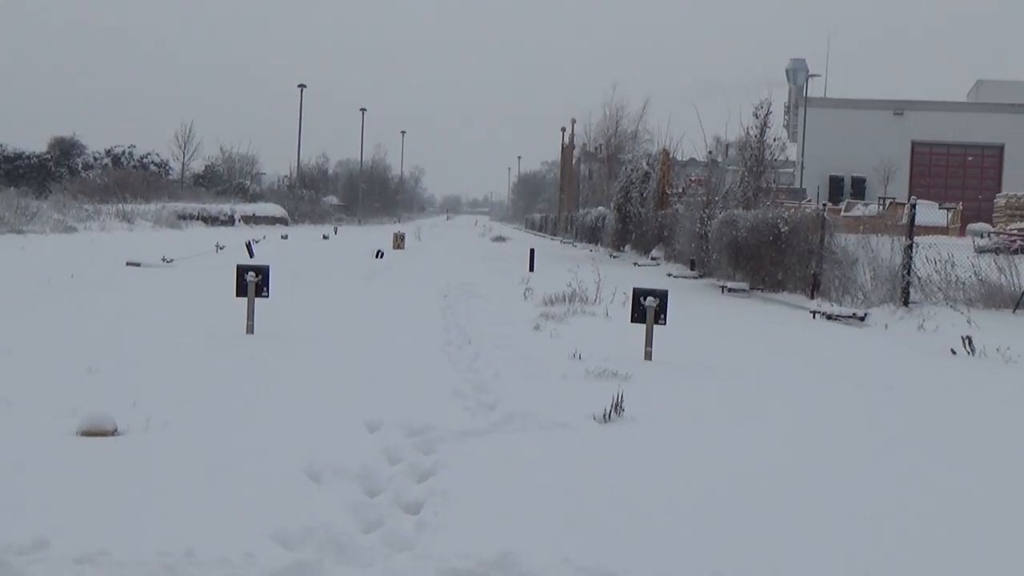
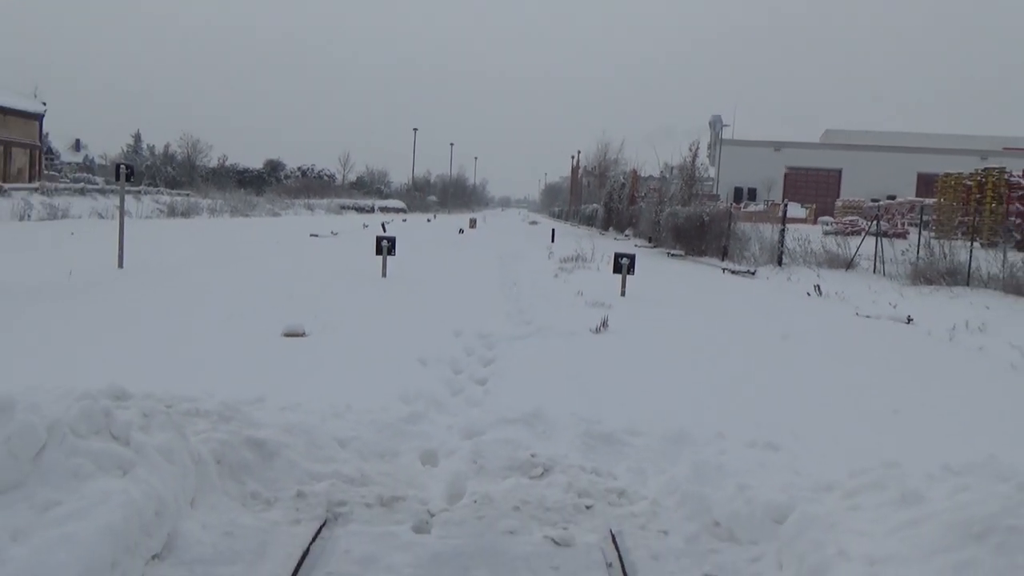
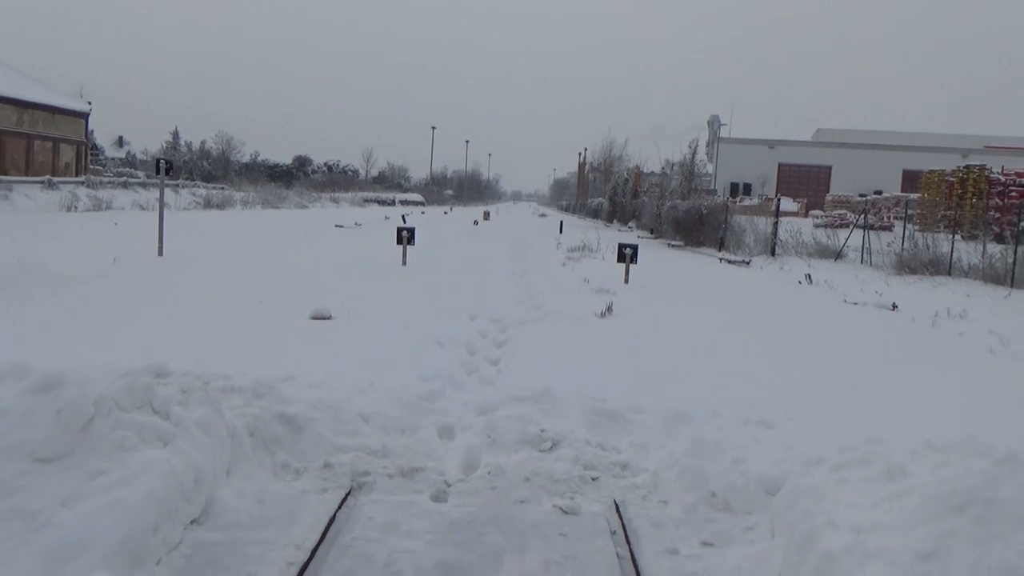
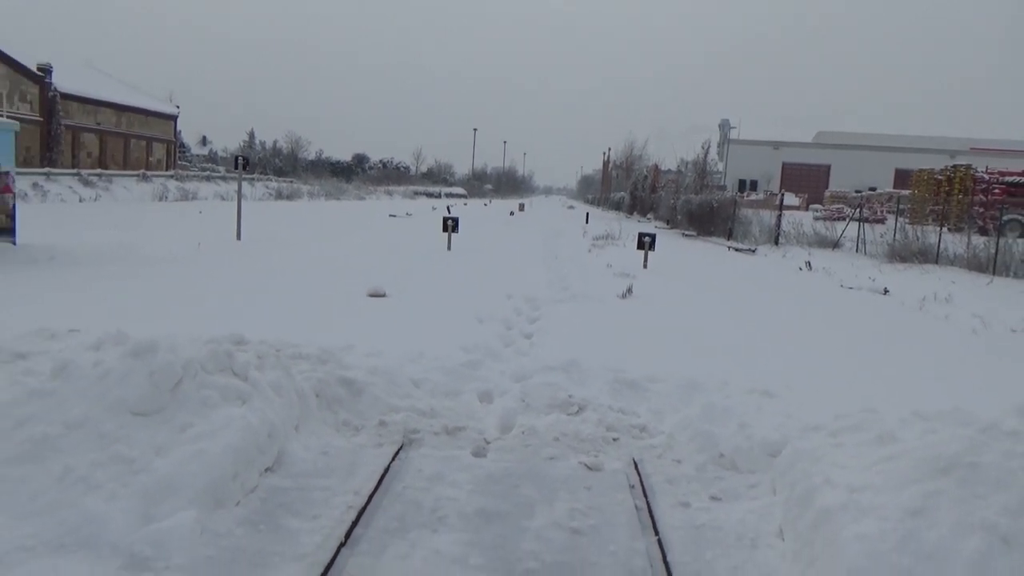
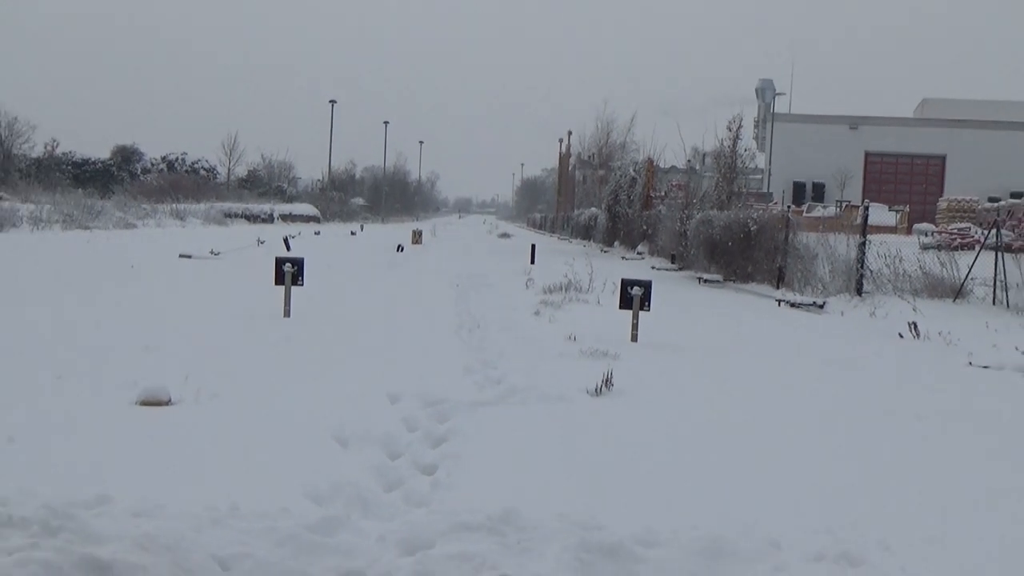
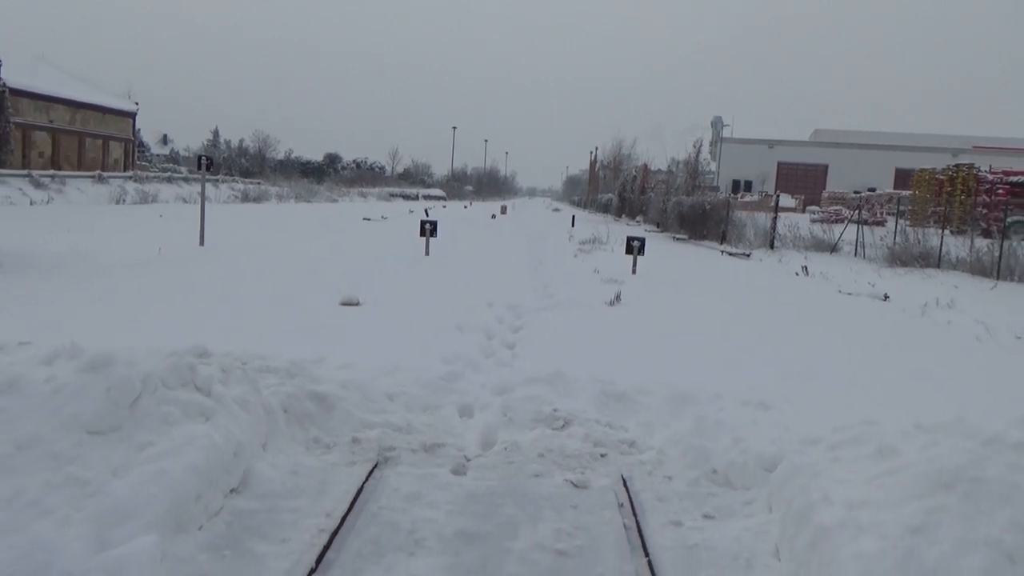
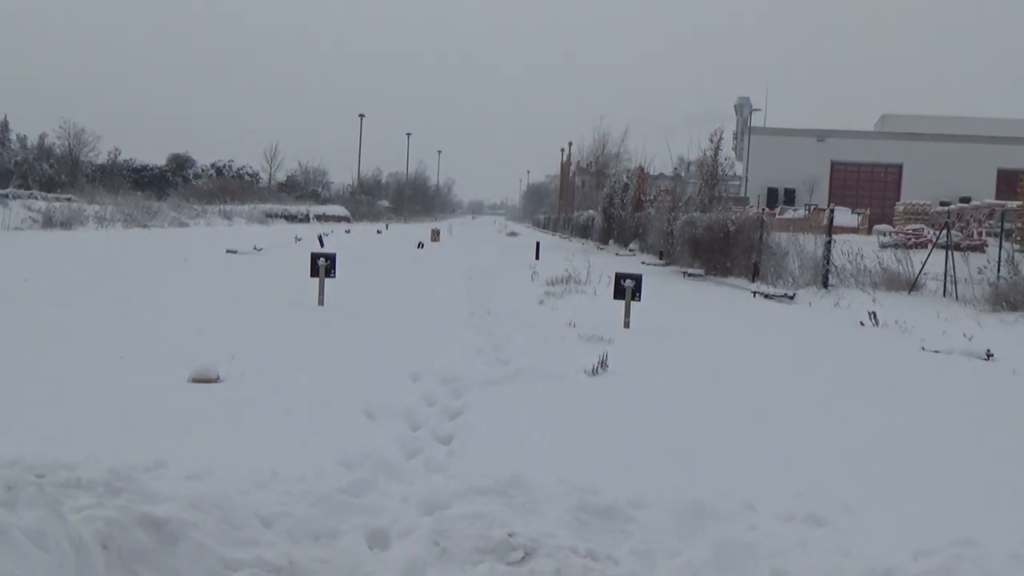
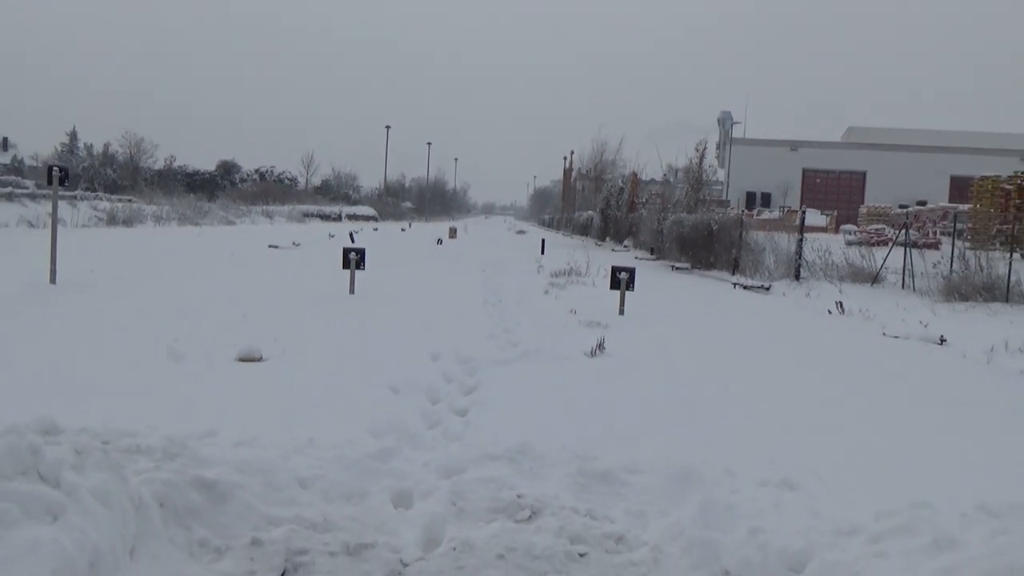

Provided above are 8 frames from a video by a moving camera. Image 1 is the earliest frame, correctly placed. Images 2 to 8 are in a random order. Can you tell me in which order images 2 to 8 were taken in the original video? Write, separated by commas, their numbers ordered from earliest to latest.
5, 7, 8, 2, 3, 6, 4
